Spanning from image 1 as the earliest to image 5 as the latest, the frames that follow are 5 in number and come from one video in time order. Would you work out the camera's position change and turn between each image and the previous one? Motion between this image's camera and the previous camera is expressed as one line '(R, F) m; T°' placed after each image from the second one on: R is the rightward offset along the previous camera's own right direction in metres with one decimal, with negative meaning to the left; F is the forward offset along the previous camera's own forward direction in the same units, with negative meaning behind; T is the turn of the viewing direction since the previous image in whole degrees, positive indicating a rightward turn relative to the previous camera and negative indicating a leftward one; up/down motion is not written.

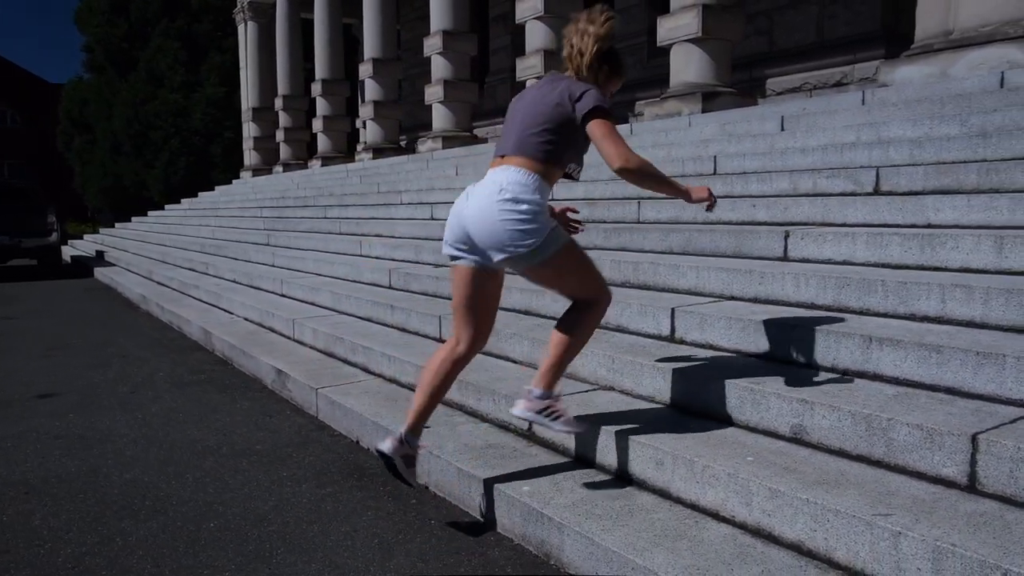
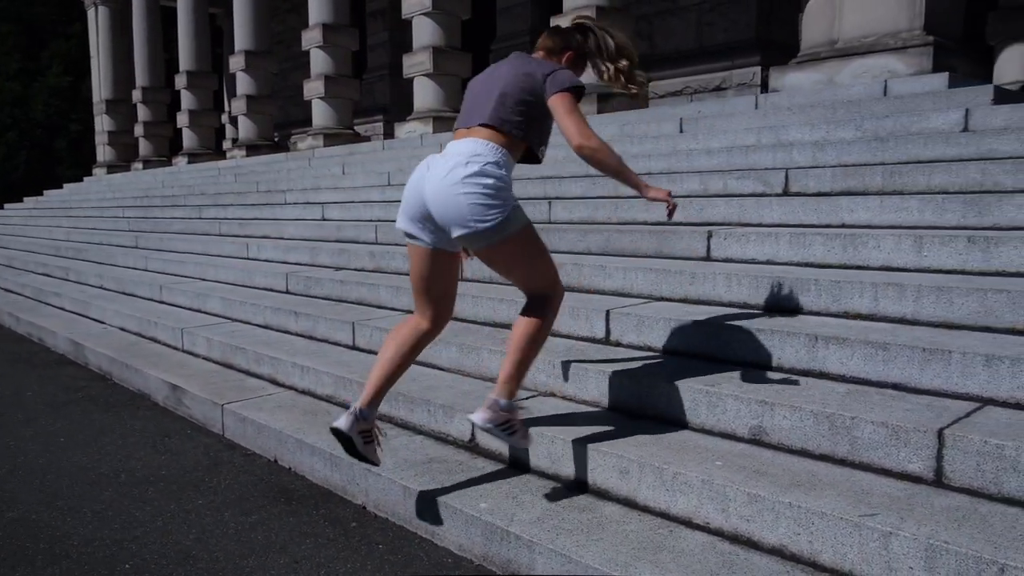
(-0.3, +0.2) m; +9°
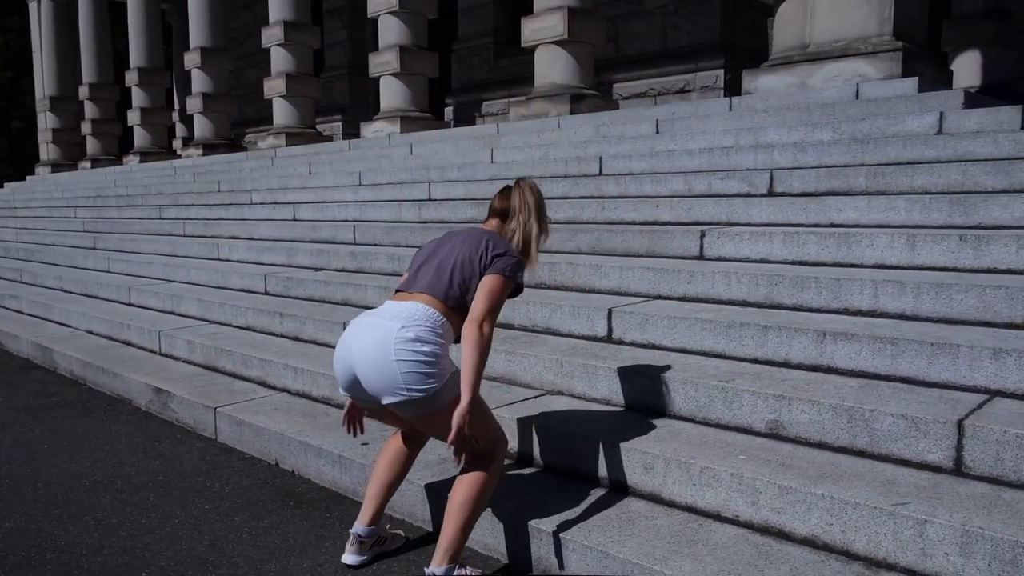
(-0.3, 0.0) m; +4°
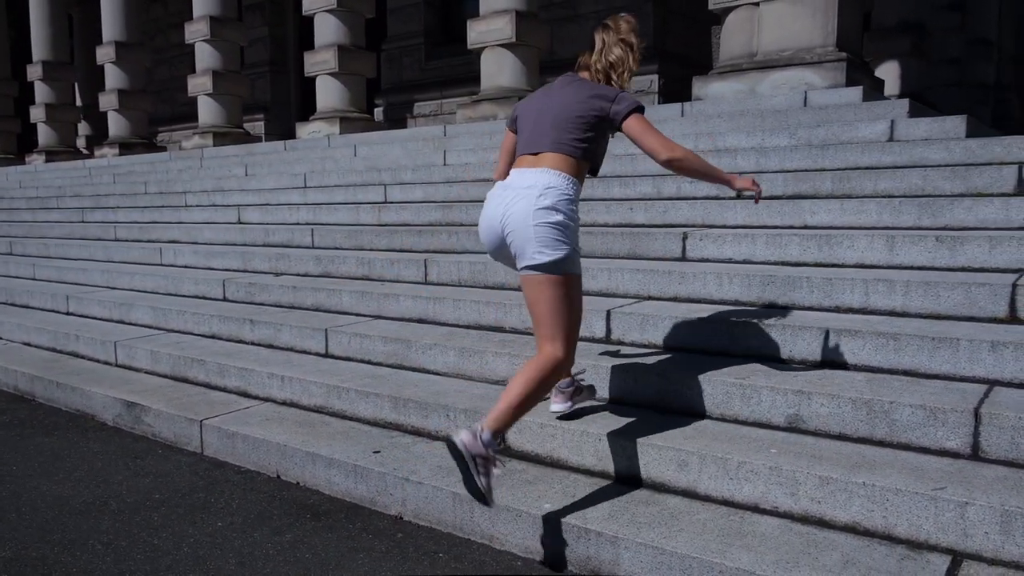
(-0.5, 0.0) m; +7°
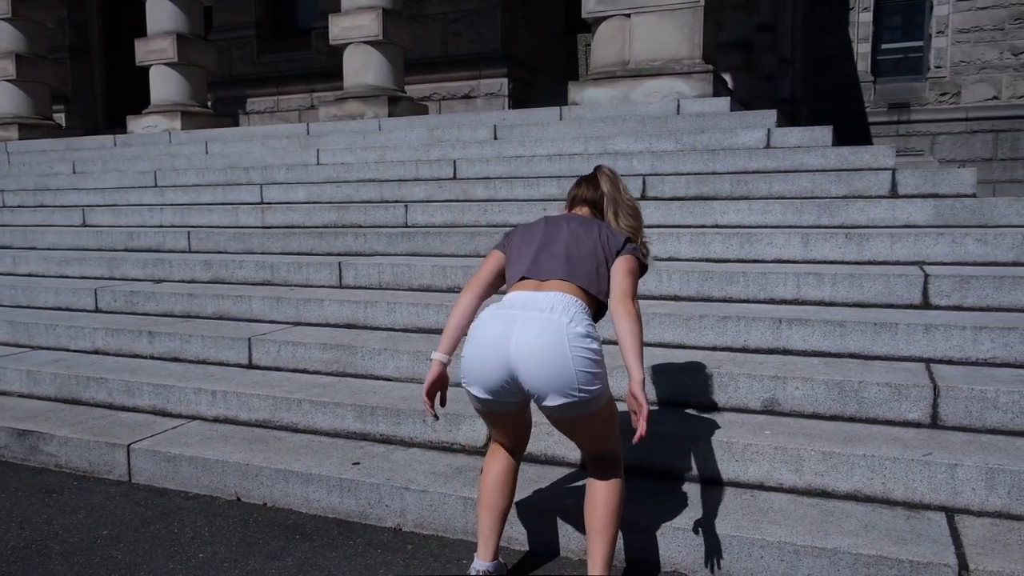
(-0.8, +0.1) m; +14°
